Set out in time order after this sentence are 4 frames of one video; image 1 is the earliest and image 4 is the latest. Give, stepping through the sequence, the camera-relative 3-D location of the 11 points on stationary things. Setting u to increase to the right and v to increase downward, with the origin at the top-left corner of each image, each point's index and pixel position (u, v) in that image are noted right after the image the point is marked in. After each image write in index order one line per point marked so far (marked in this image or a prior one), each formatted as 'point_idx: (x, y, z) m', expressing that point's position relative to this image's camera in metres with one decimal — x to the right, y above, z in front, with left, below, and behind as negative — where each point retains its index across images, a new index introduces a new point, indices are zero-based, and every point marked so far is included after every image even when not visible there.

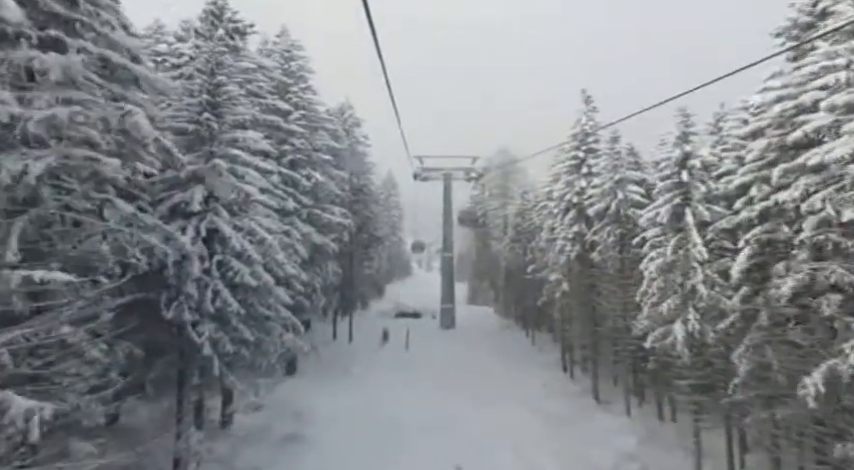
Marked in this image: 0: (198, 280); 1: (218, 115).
0: (-6.6, -1.3, +14.5) m
1: (-6.6, +3.8, +16.0) m
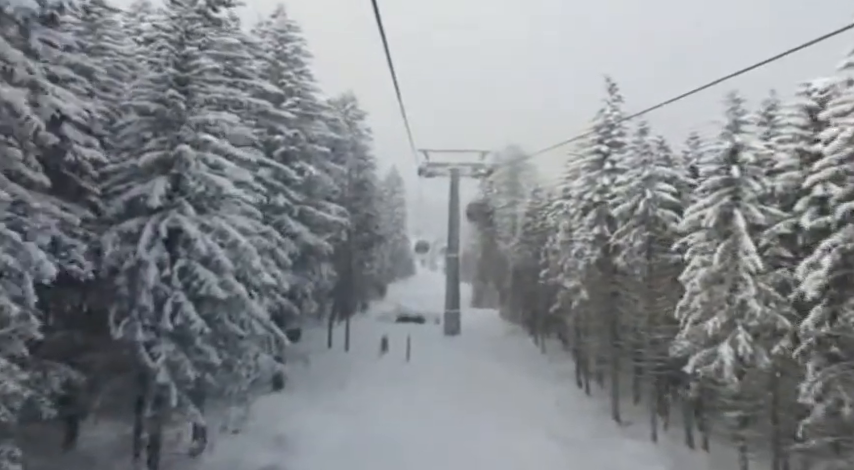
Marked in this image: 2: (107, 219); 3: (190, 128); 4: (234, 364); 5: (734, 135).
0: (-6.5, -1.3, +12.1) m
1: (-6.5, +3.8, +13.5) m
2: (-8.1, +0.4, +12.9) m
3: (-6.3, +2.8, +13.3) m
4: (-5.1, -3.4, +13.3) m
5: (+9.1, +3.0, +15.0) m
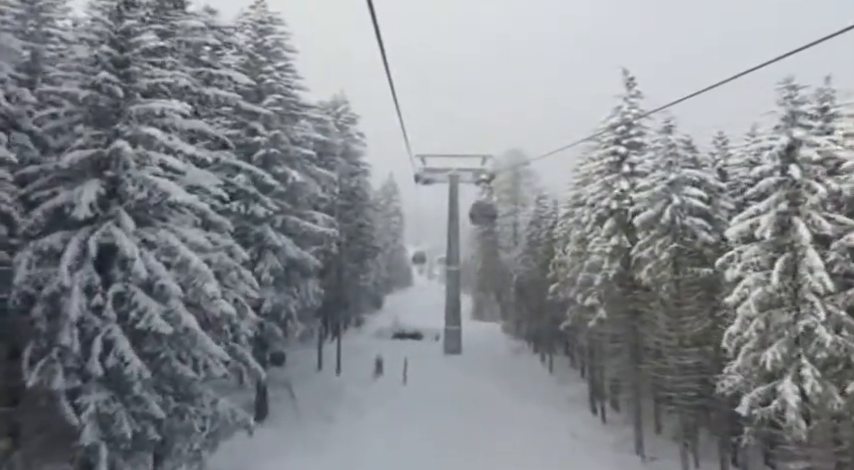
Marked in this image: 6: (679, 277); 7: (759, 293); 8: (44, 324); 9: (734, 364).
0: (-6.5, -1.7, +9.5) m
1: (-6.5, +3.4, +11.0) m
2: (-8.2, 0.0, +10.3) m
3: (-6.3, +2.4, +10.8) m
4: (-5.1, -3.8, +10.6) m
5: (+9.0, +2.6, +12.6) m
6: (+9.2, -1.5, +18.4) m
7: (+8.1, -1.4, +12.3) m
8: (-7.2, -1.7, +9.5) m
9: (+7.9, -3.3, +13.0) m
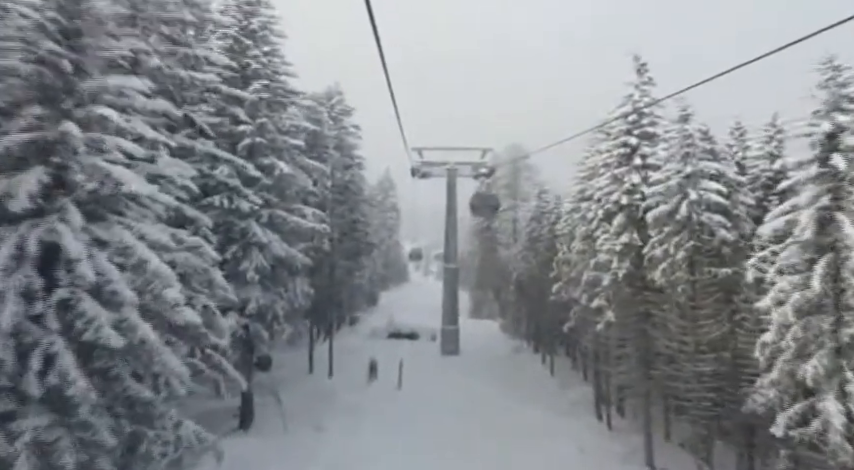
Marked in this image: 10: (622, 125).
0: (-6.6, -1.6, +8.0) m
1: (-6.6, +3.5, +9.6) m
2: (-8.3, +0.1, +8.8) m
3: (-6.4, +2.5, +9.4) m
4: (-5.2, -3.7, +9.2) m
5: (+9.0, +2.7, +11.2) m
6: (+9.1, -1.4, +17.1) m
7: (+8.0, -1.4, +11.0) m
8: (-7.3, -1.6, +8.0) m
9: (+7.8, -3.3, +11.7) m
10: (+7.7, +4.3, +19.8) m
